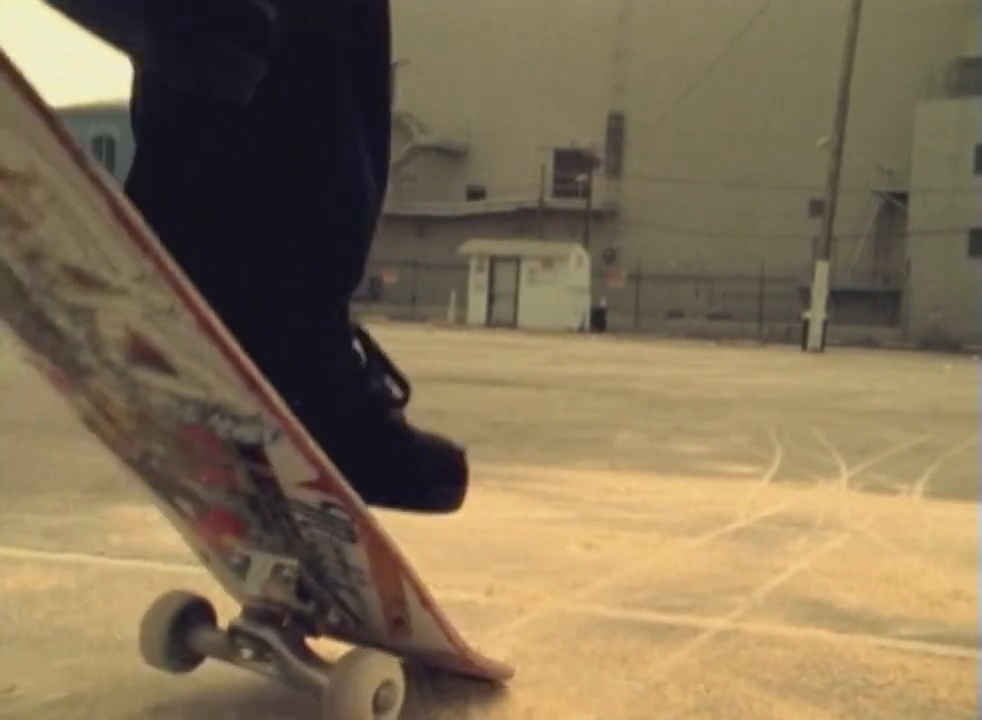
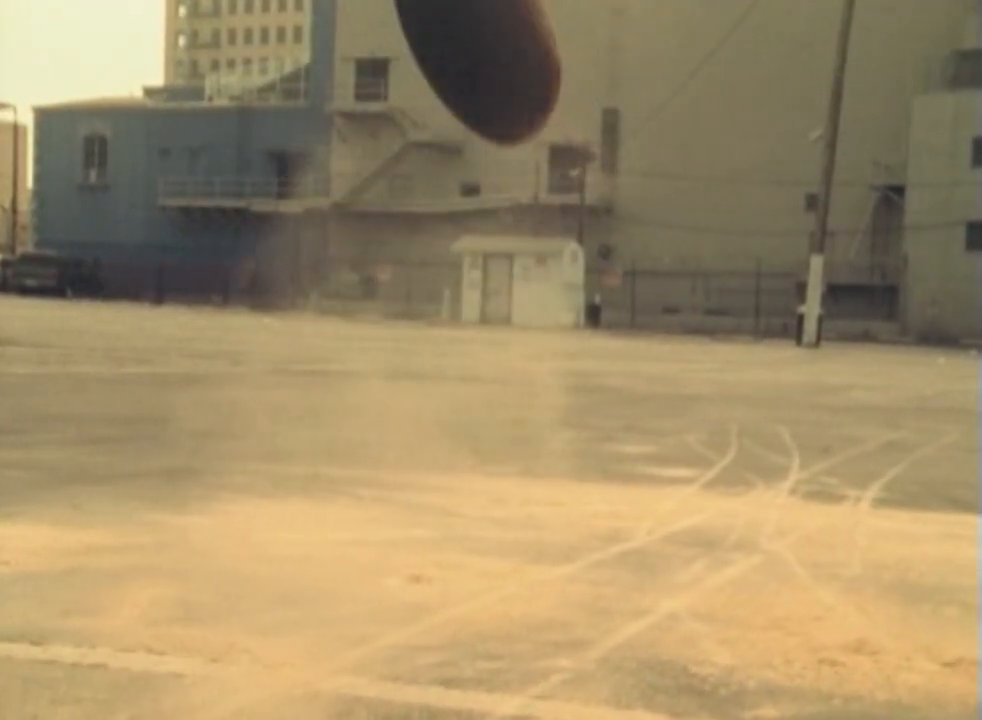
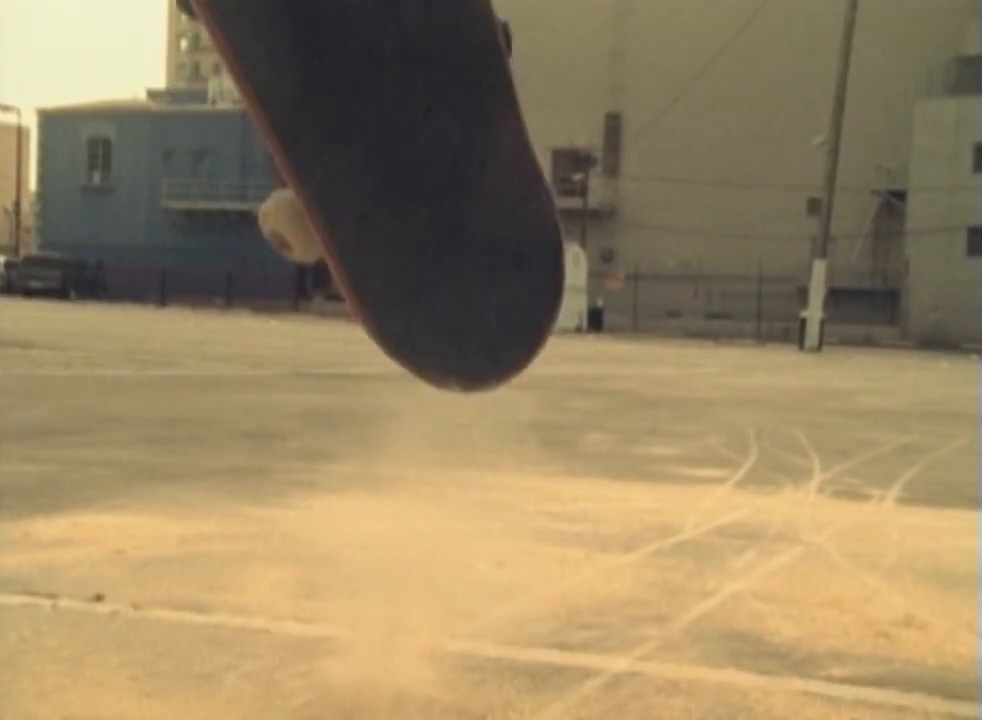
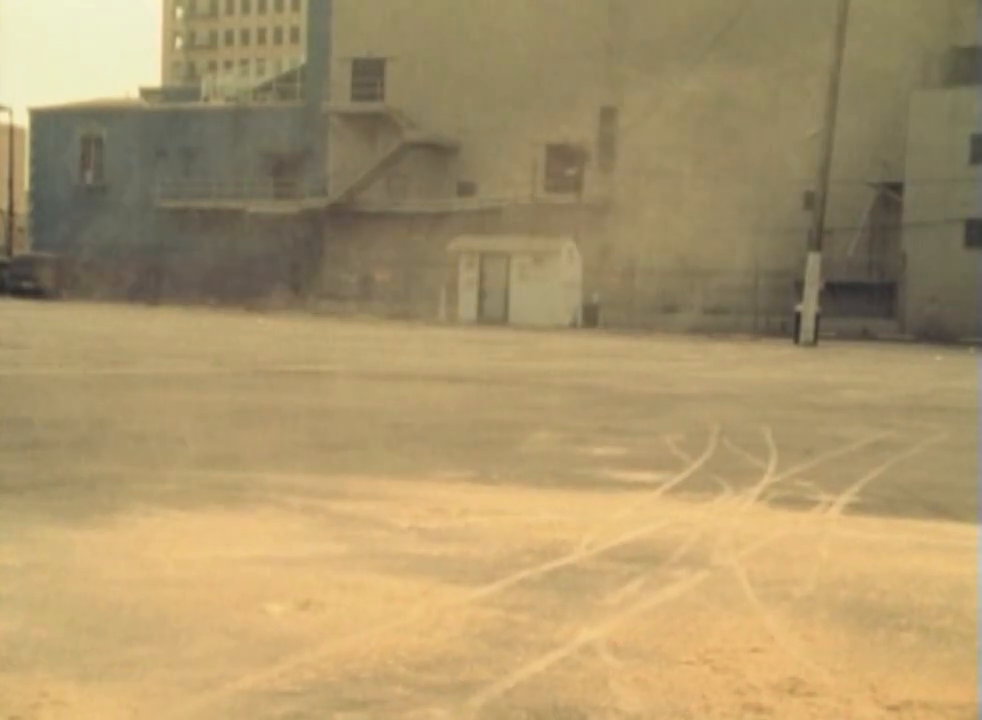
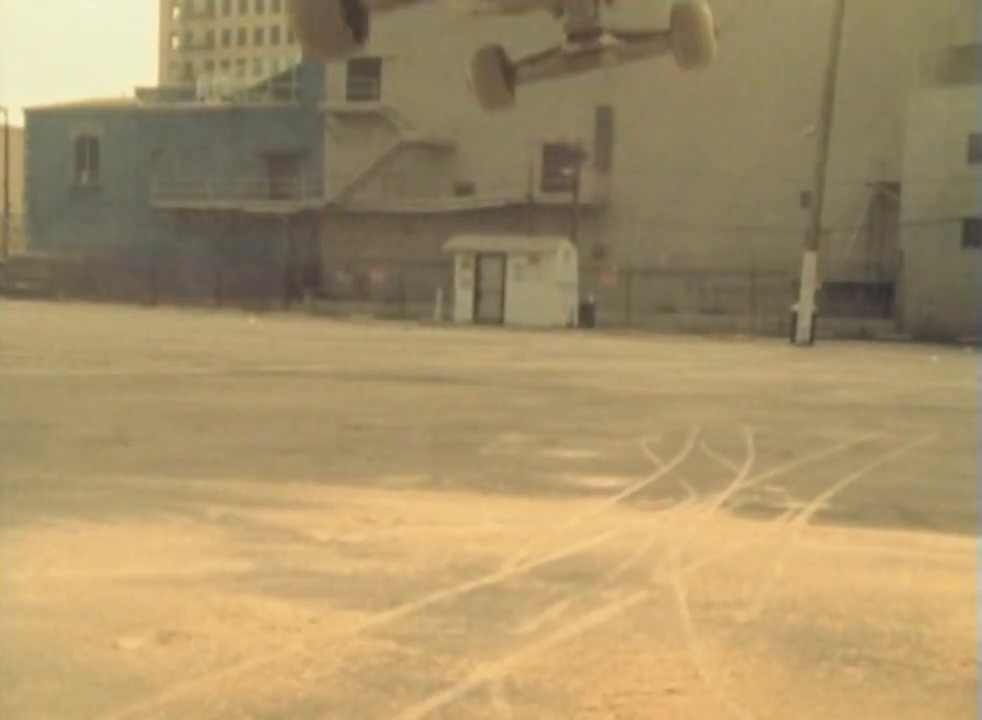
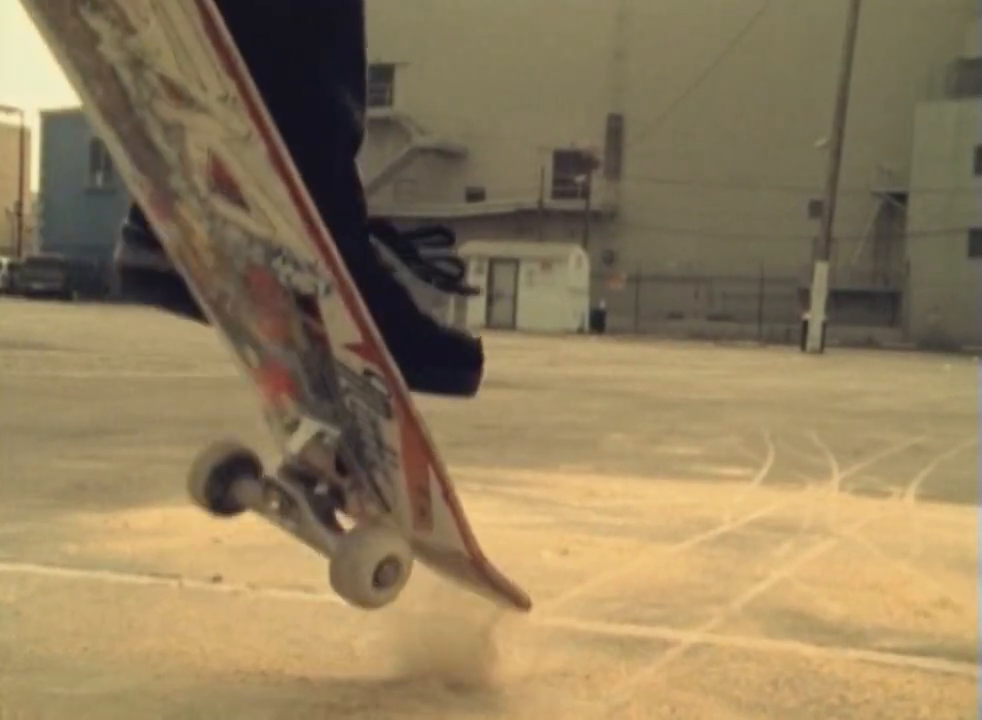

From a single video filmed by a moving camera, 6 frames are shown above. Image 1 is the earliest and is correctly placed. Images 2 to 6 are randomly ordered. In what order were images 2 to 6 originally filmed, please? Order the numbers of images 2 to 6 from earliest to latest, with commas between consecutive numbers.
6, 3, 2, 4, 5
